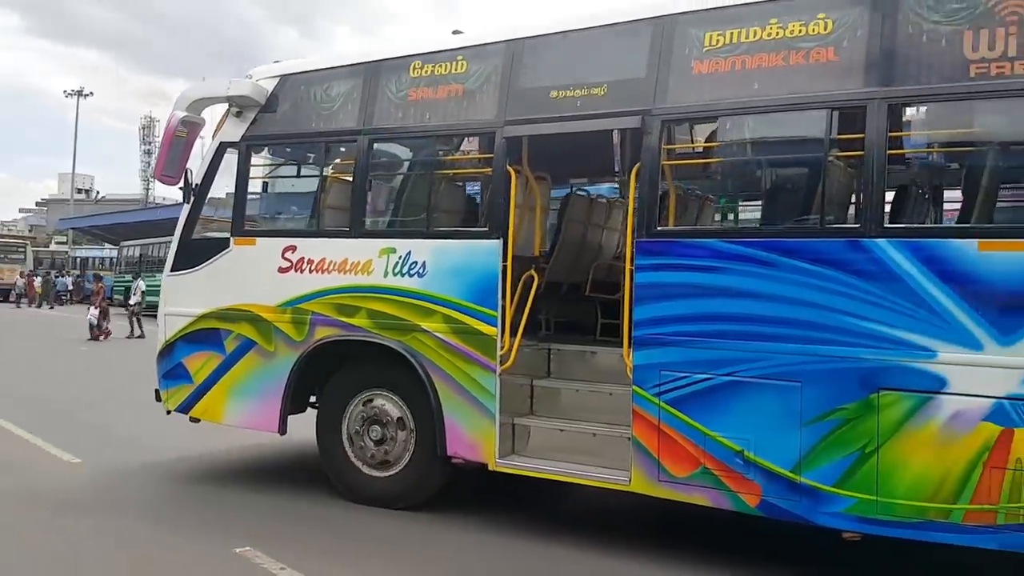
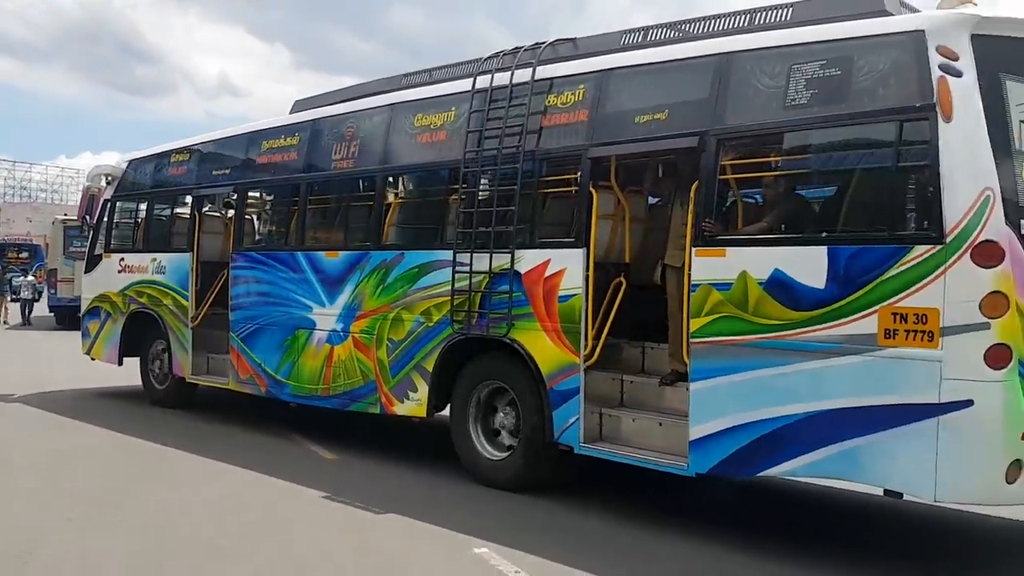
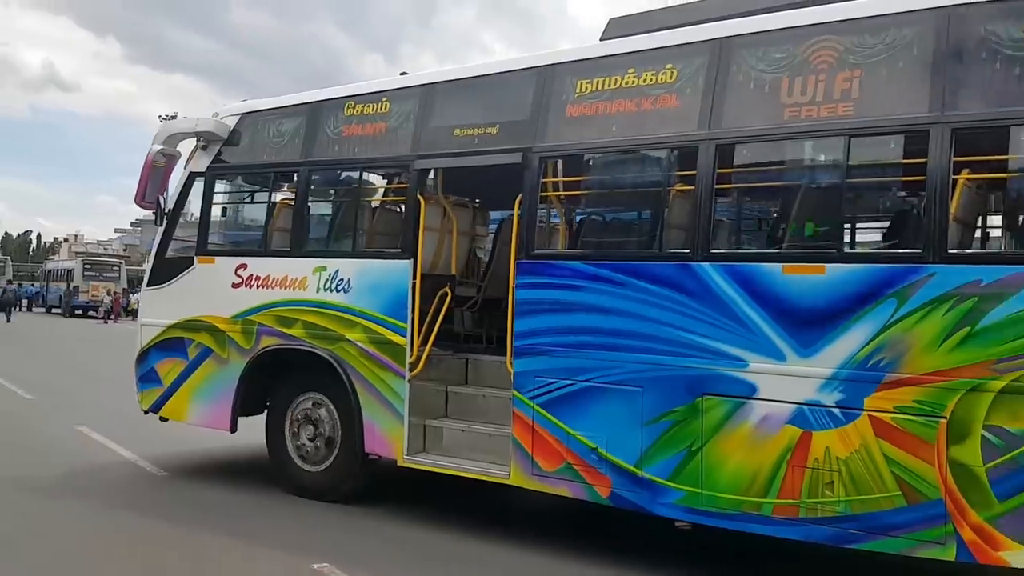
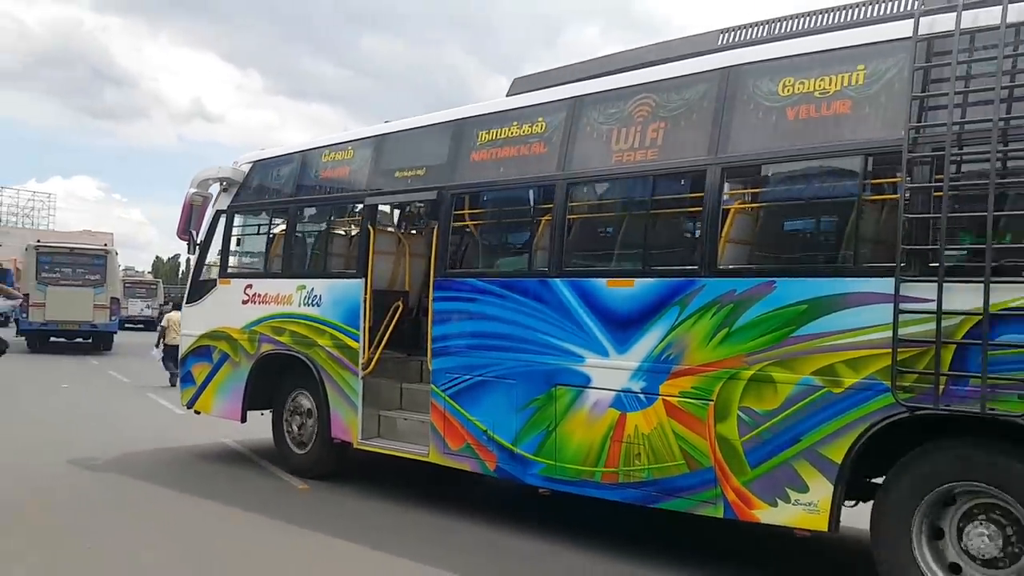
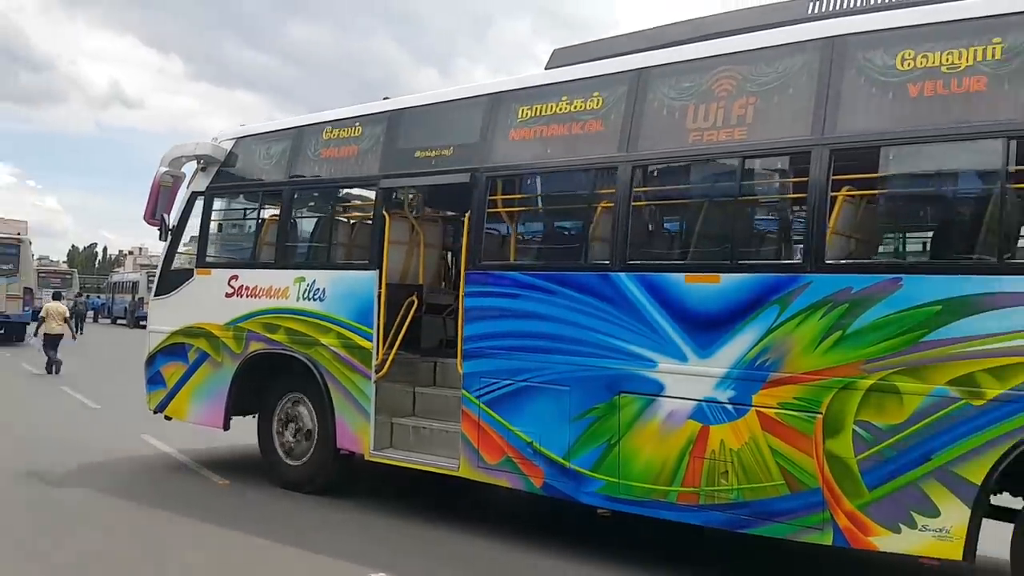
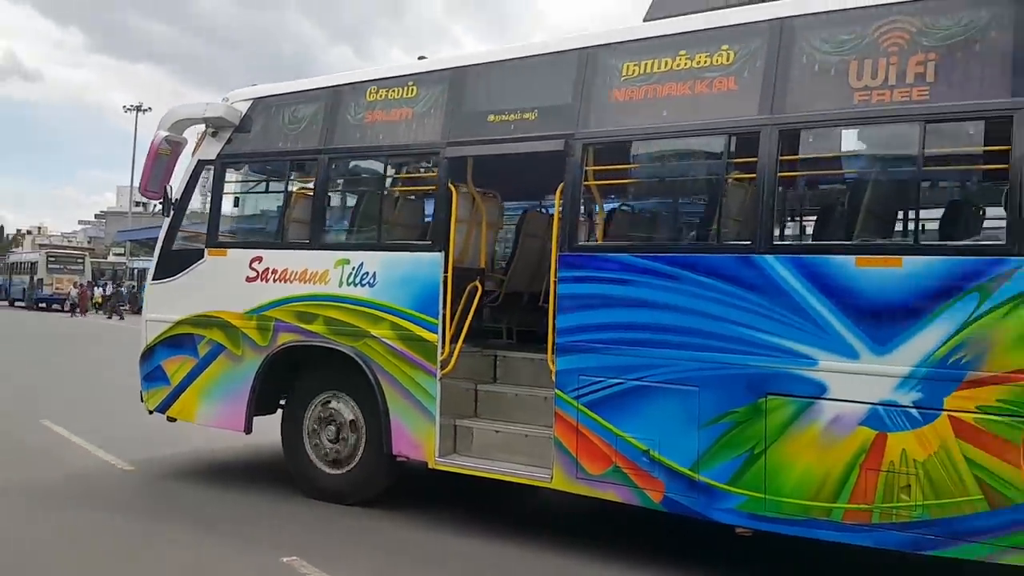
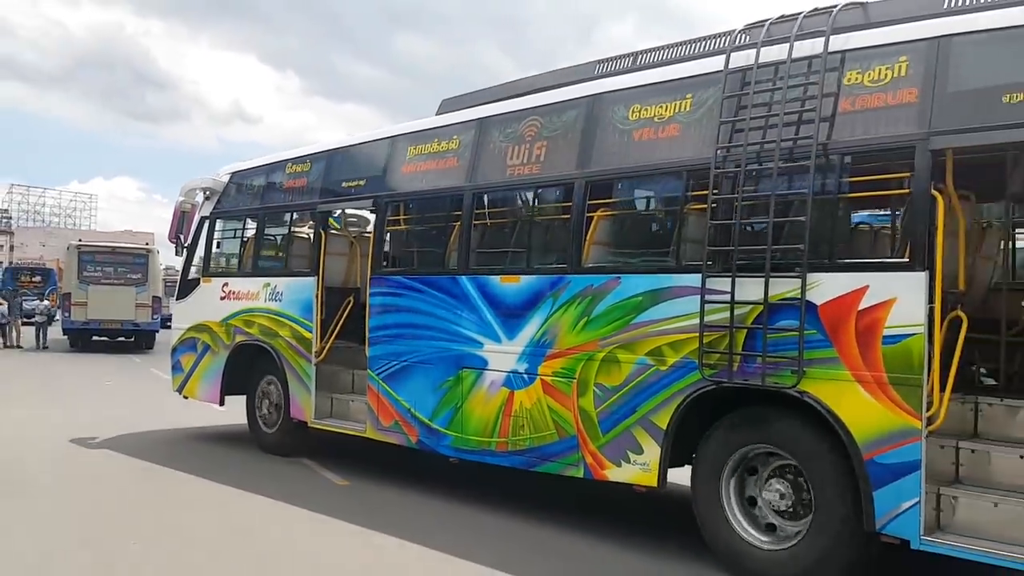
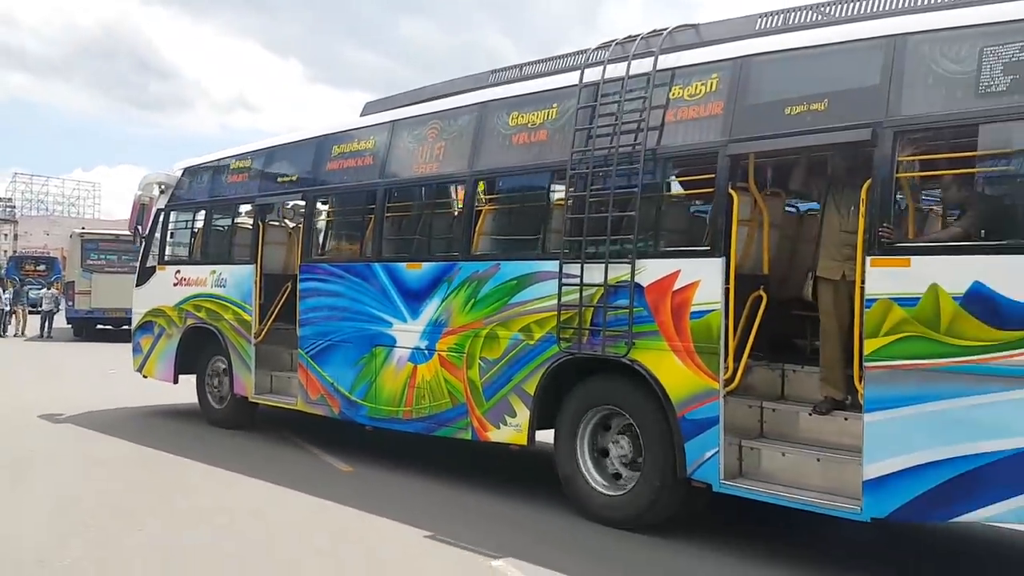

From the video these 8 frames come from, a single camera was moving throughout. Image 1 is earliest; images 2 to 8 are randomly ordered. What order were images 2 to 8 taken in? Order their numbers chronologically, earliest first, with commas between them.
6, 3, 5, 4, 7, 8, 2
